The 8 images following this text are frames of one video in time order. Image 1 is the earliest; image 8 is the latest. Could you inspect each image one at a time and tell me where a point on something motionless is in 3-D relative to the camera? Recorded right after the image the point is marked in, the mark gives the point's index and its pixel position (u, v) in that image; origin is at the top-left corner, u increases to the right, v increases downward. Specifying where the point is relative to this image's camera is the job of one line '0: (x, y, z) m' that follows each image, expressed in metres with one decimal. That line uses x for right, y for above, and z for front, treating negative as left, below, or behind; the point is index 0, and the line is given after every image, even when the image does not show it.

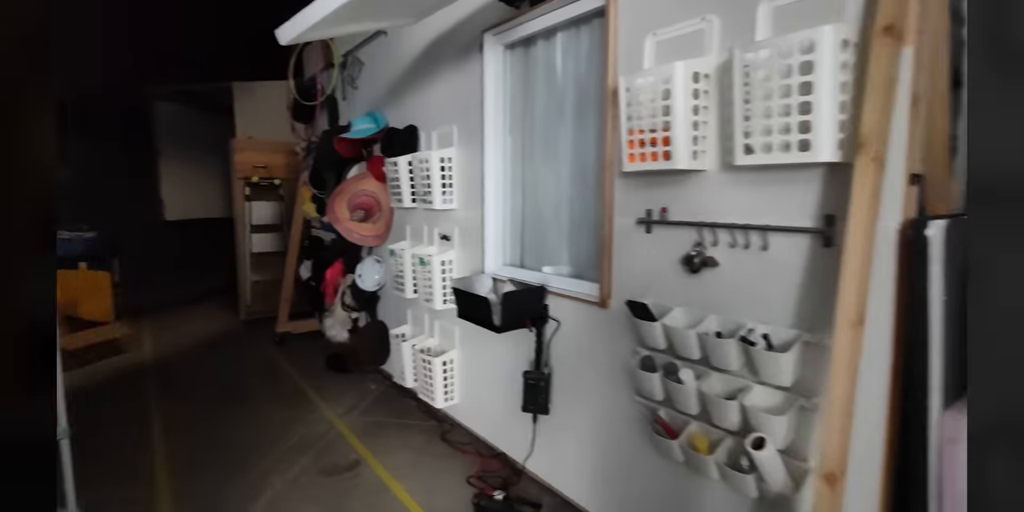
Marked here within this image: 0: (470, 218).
0: (-0.2, +0.2, +2.4) m
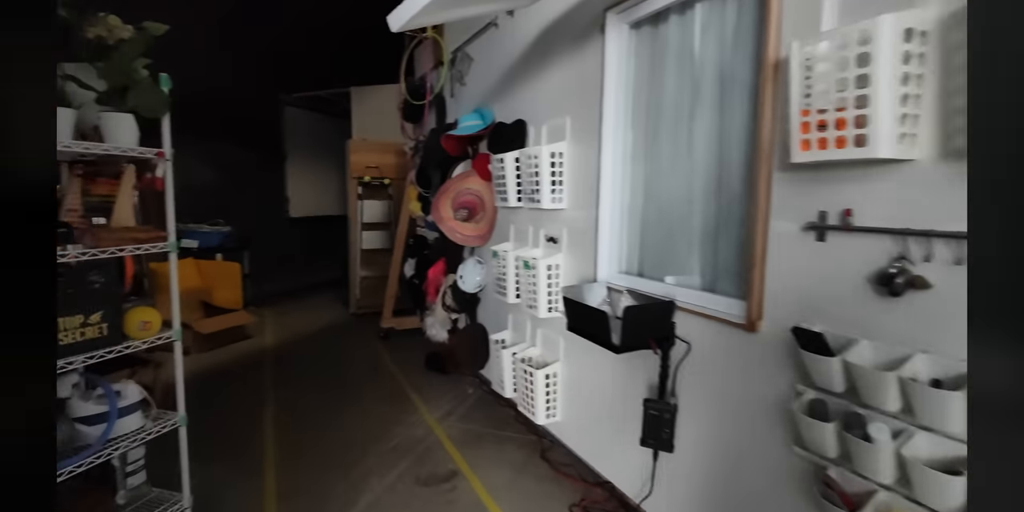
0: (+0.3, +0.2, +2.1) m
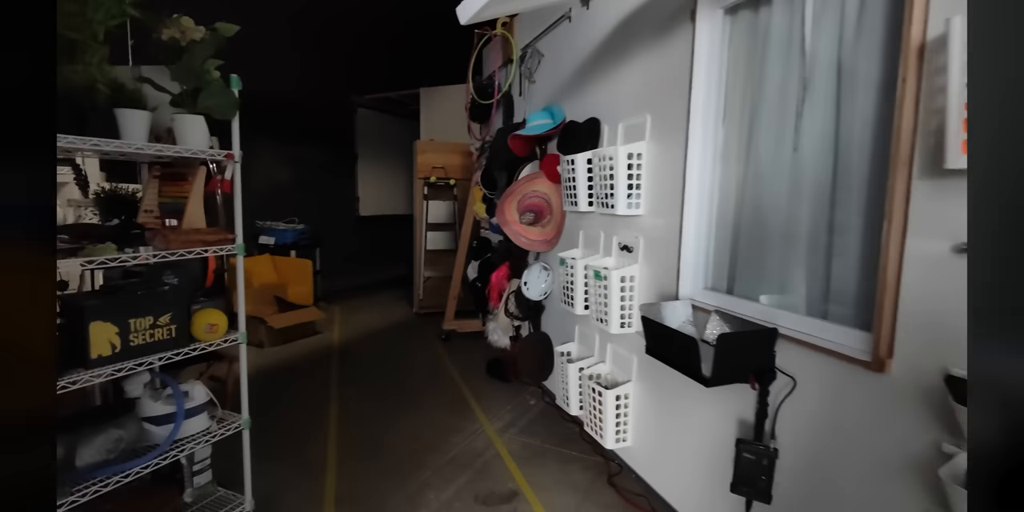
0: (+0.6, +0.1, +1.9) m
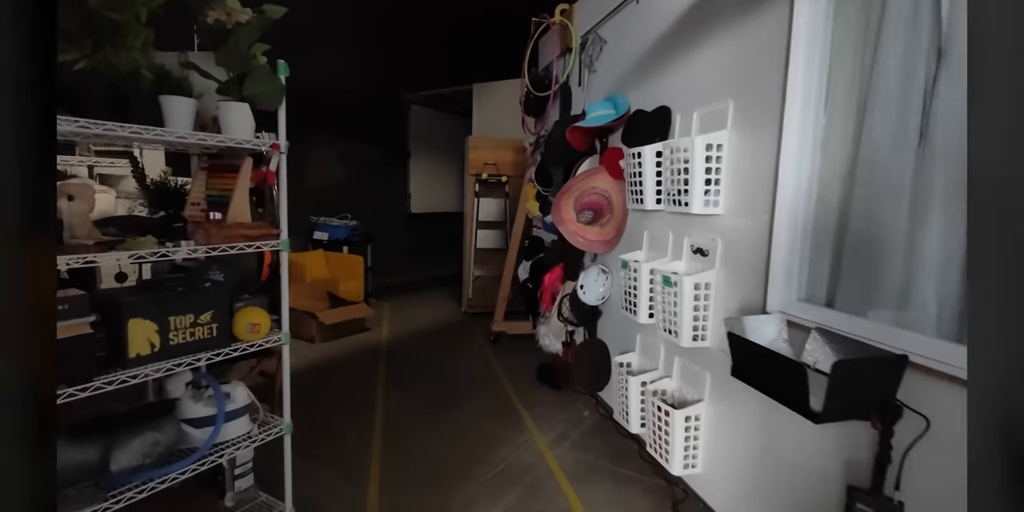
0: (+0.8, +0.1, +1.7) m
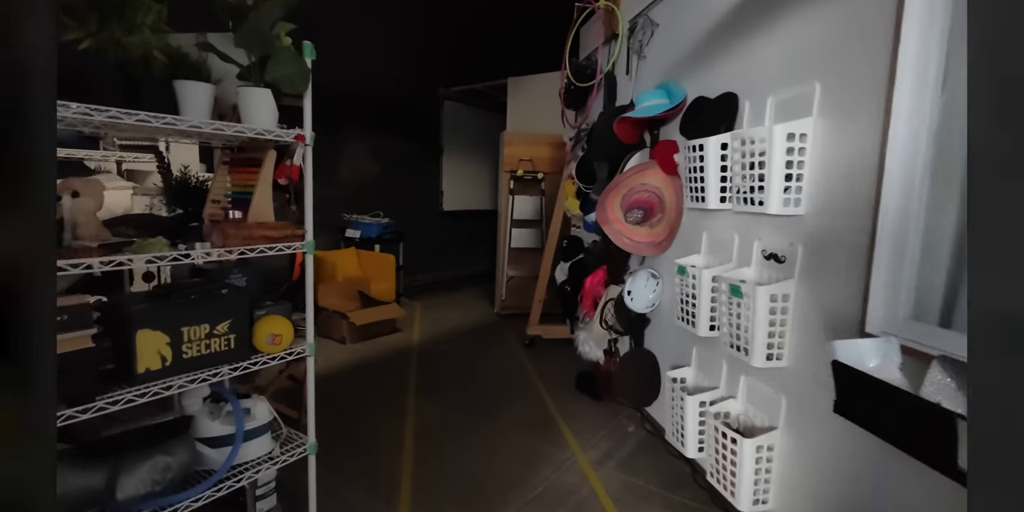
0: (+1.0, +0.1, +1.5) m
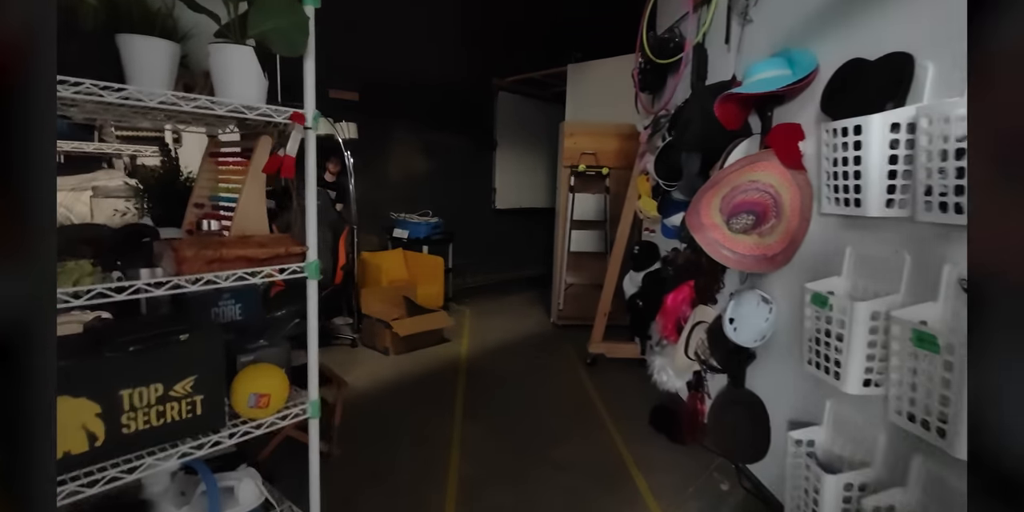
0: (+1.1, 0.0, +0.9) m
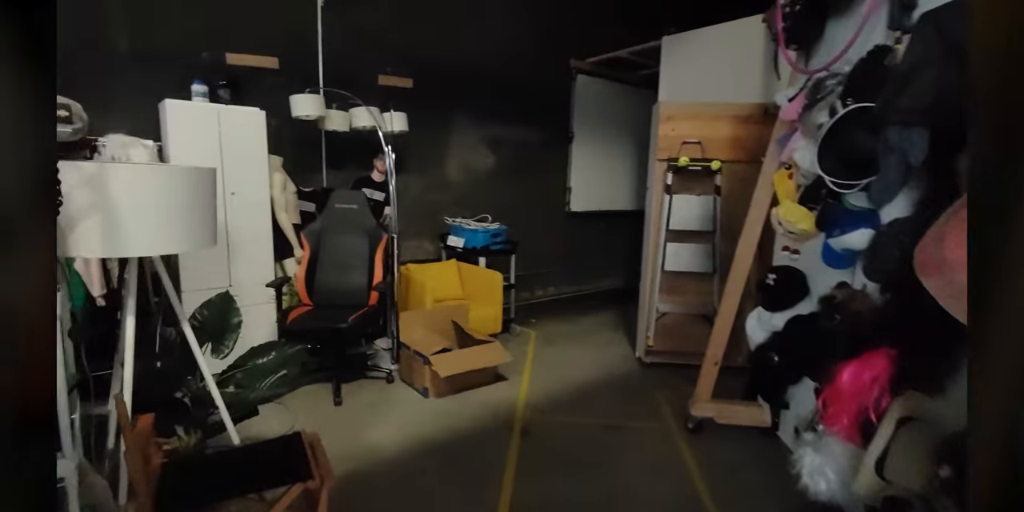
0: (+1.1, -0.2, -0.1) m
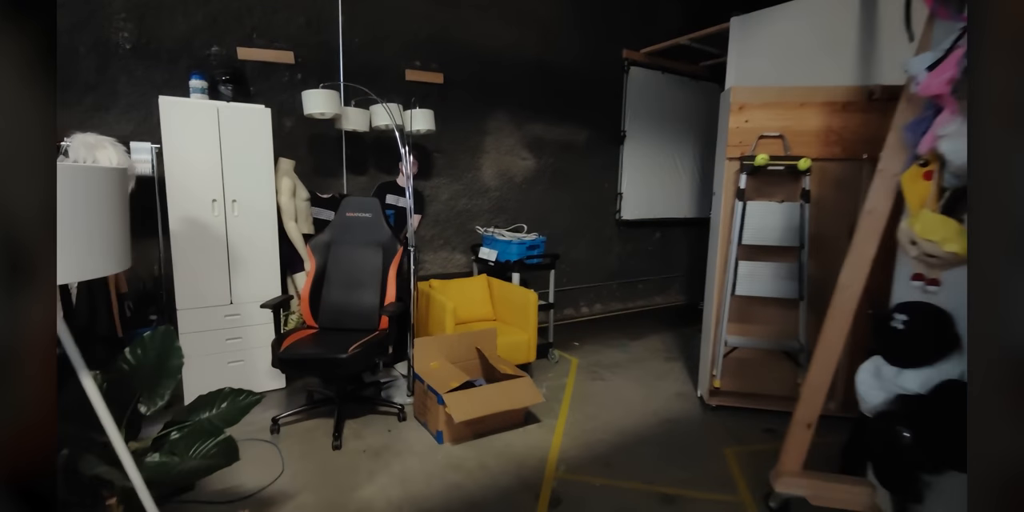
0: (+0.9, -0.2, -0.7) m
